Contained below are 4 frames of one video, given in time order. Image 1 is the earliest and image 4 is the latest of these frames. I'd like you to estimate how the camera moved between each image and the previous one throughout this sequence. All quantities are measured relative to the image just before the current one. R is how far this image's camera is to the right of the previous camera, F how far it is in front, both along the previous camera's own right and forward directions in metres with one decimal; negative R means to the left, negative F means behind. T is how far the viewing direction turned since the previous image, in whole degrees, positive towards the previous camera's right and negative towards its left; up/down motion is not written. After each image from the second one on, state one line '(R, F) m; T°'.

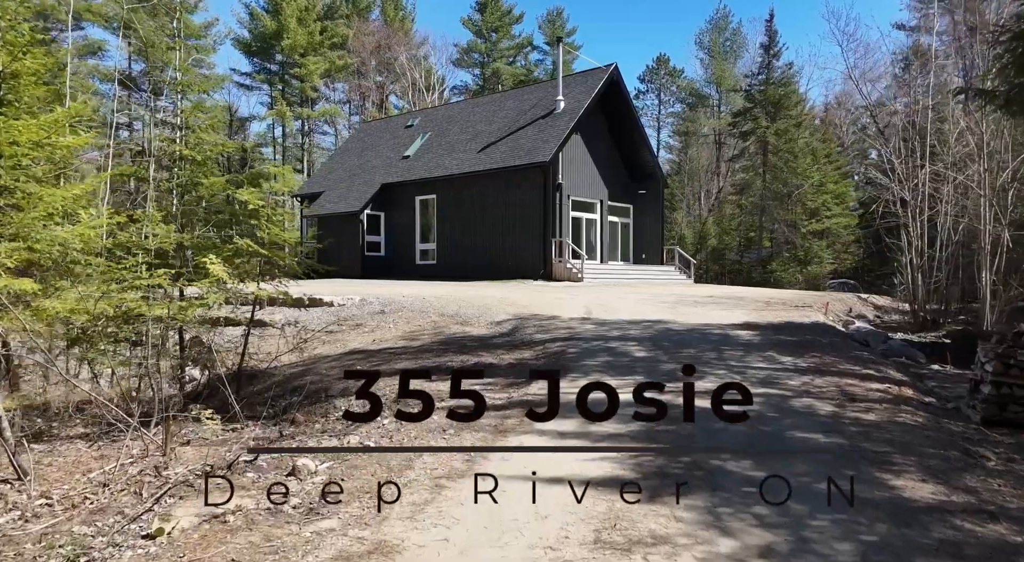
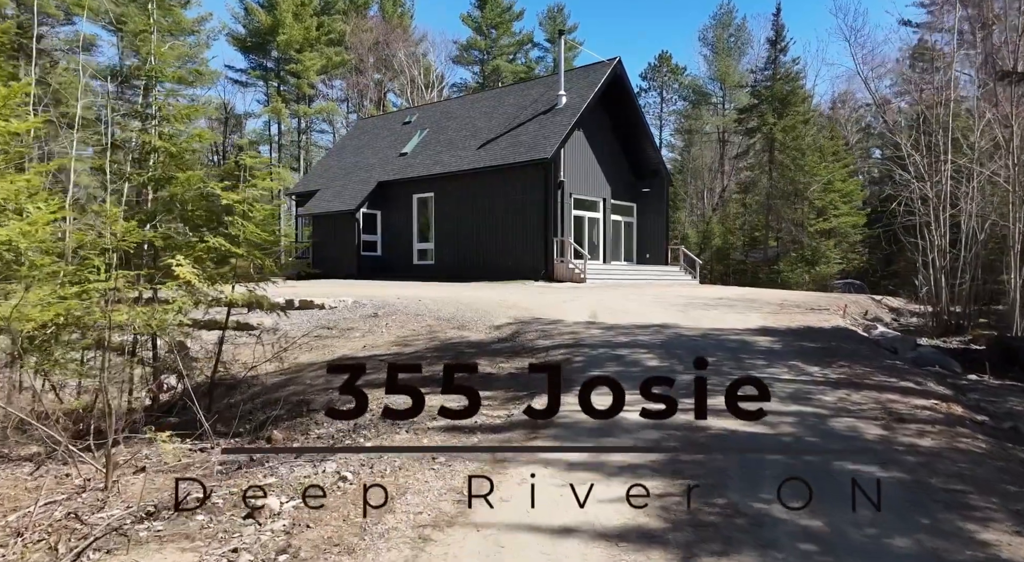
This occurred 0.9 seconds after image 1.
(0.0, +0.7) m; 0°
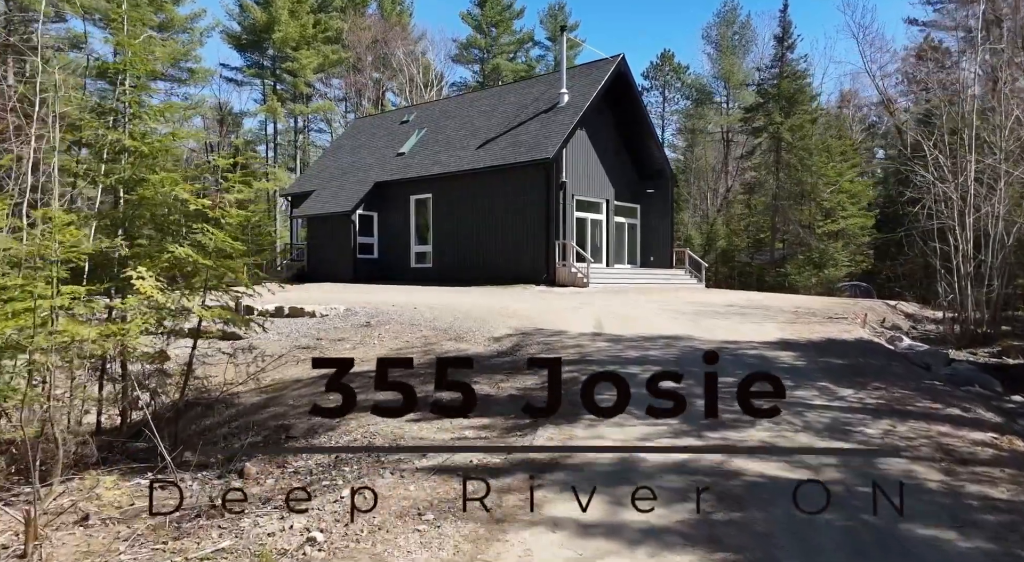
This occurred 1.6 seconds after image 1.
(0.0, +0.7) m; 0°
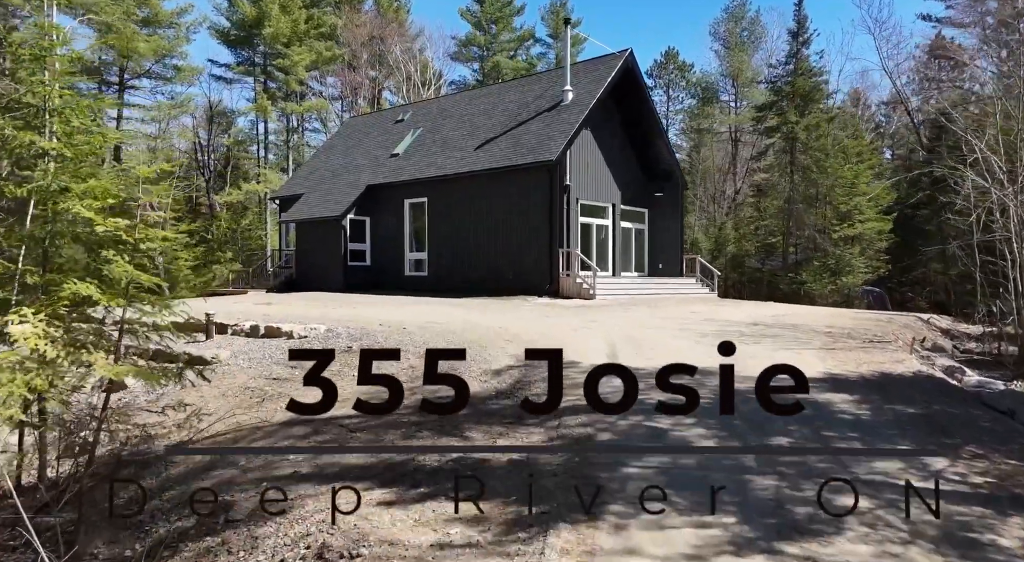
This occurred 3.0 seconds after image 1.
(0.0, +1.3) m; 0°
